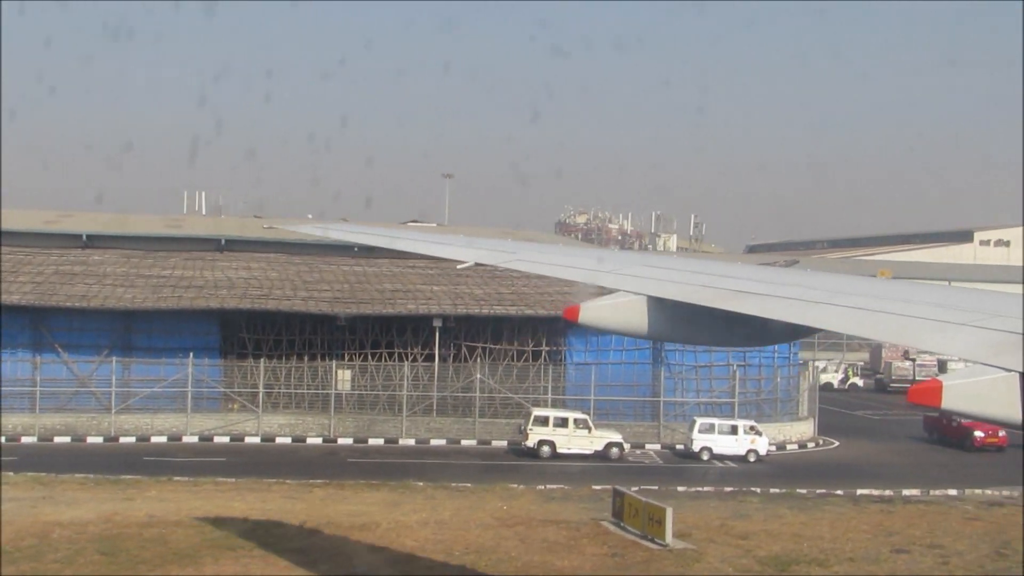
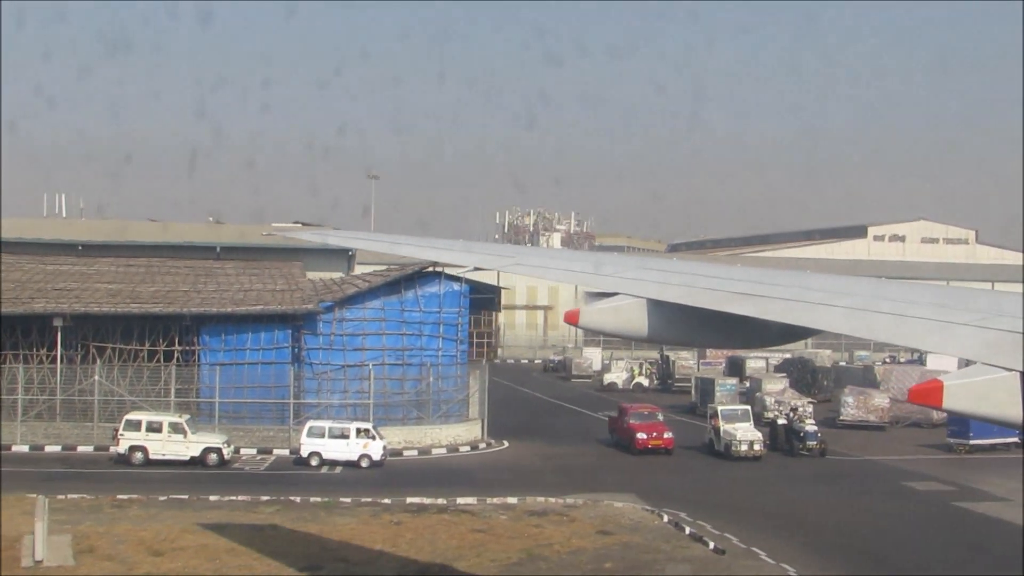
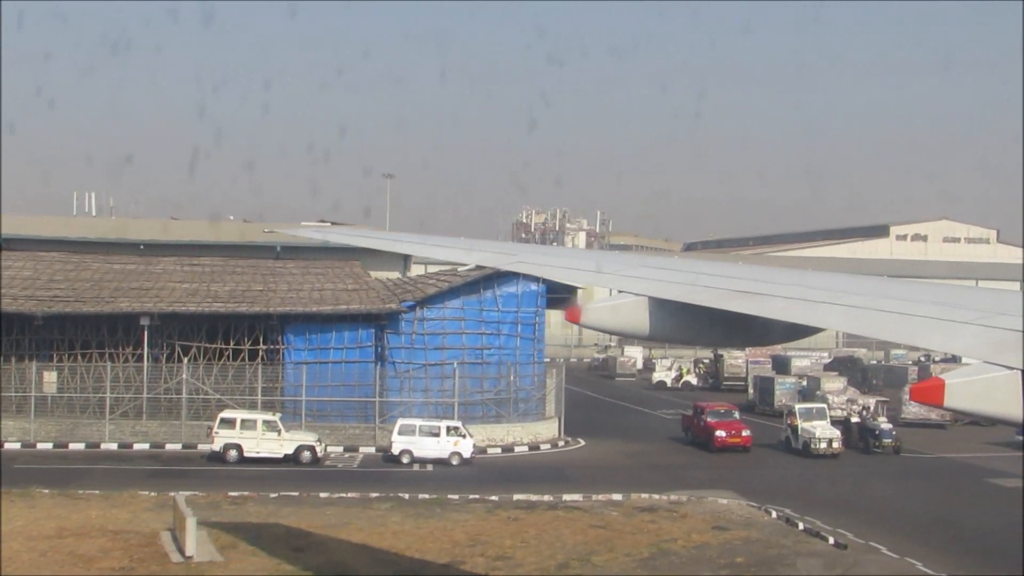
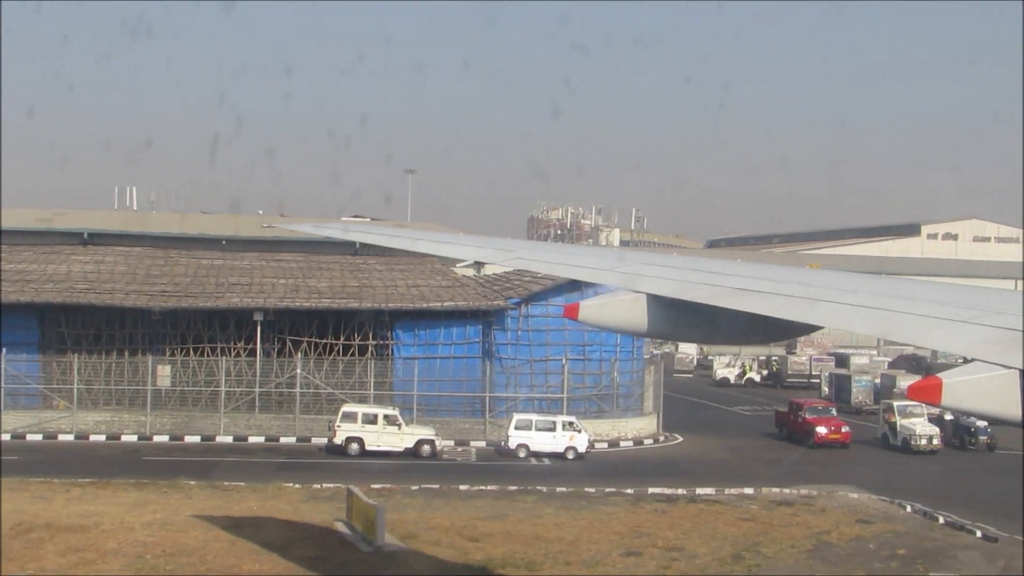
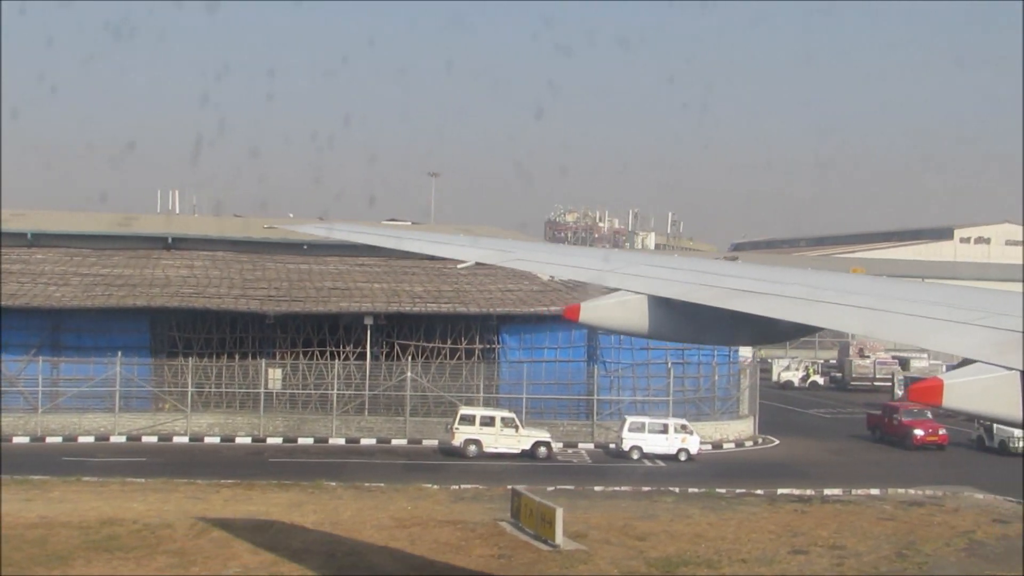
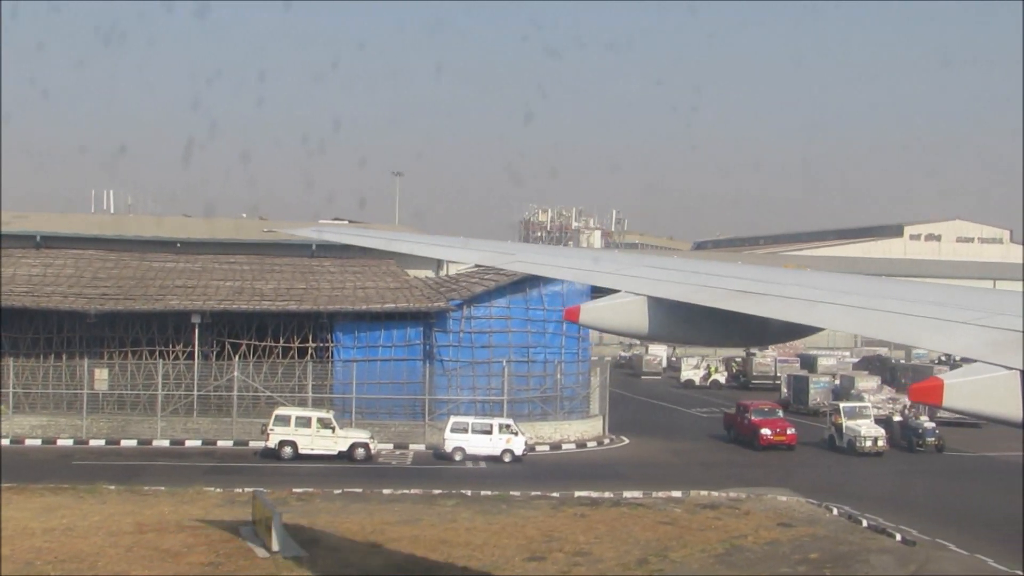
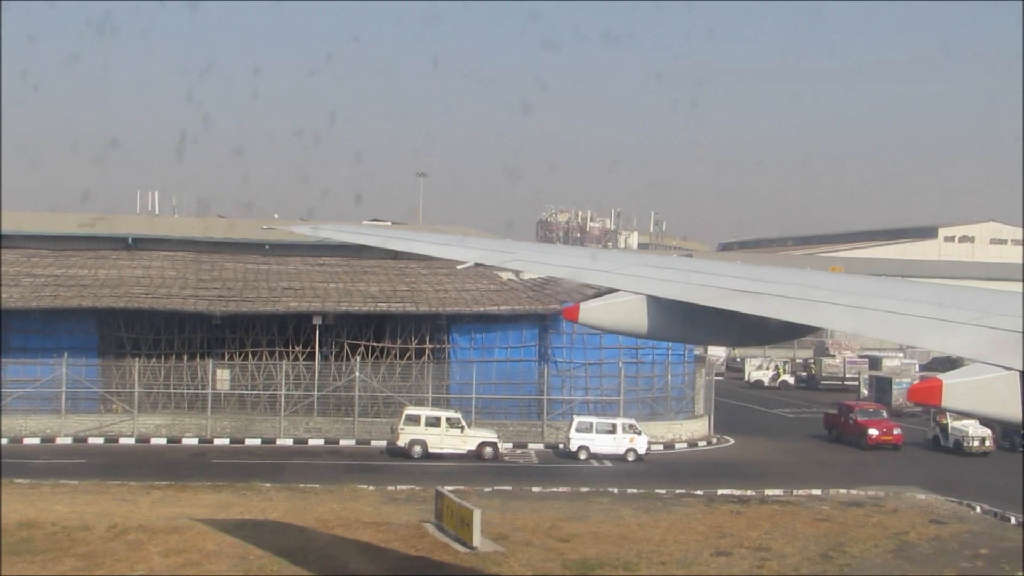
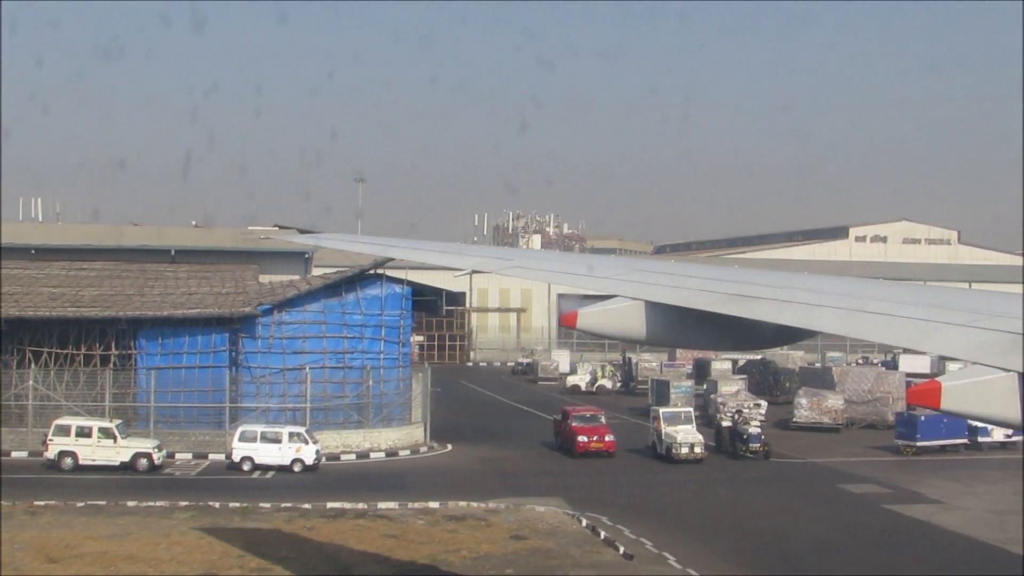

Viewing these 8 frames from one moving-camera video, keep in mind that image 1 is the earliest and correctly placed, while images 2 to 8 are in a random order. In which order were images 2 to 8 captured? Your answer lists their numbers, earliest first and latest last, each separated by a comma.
5, 7, 4, 6, 3, 2, 8
